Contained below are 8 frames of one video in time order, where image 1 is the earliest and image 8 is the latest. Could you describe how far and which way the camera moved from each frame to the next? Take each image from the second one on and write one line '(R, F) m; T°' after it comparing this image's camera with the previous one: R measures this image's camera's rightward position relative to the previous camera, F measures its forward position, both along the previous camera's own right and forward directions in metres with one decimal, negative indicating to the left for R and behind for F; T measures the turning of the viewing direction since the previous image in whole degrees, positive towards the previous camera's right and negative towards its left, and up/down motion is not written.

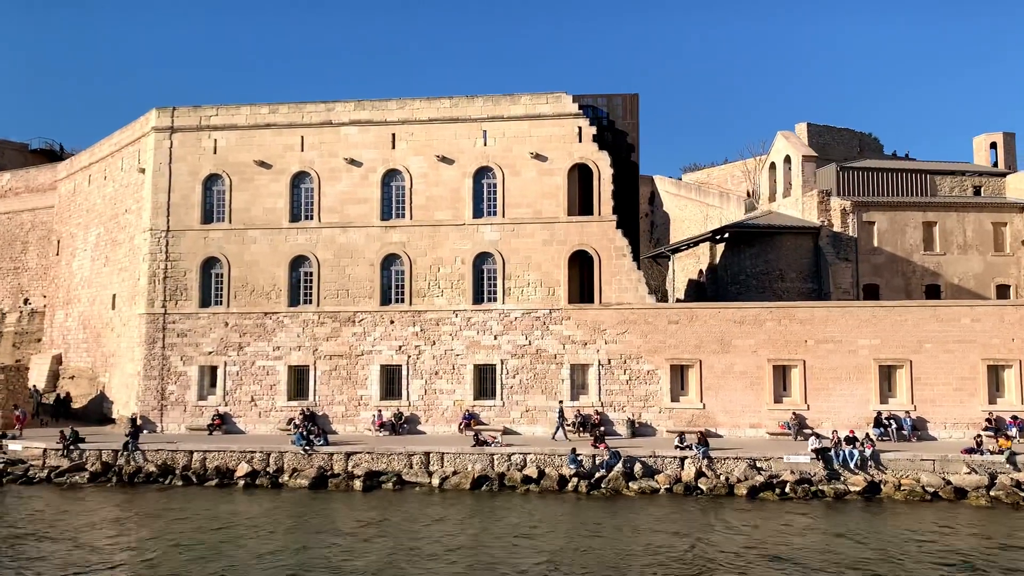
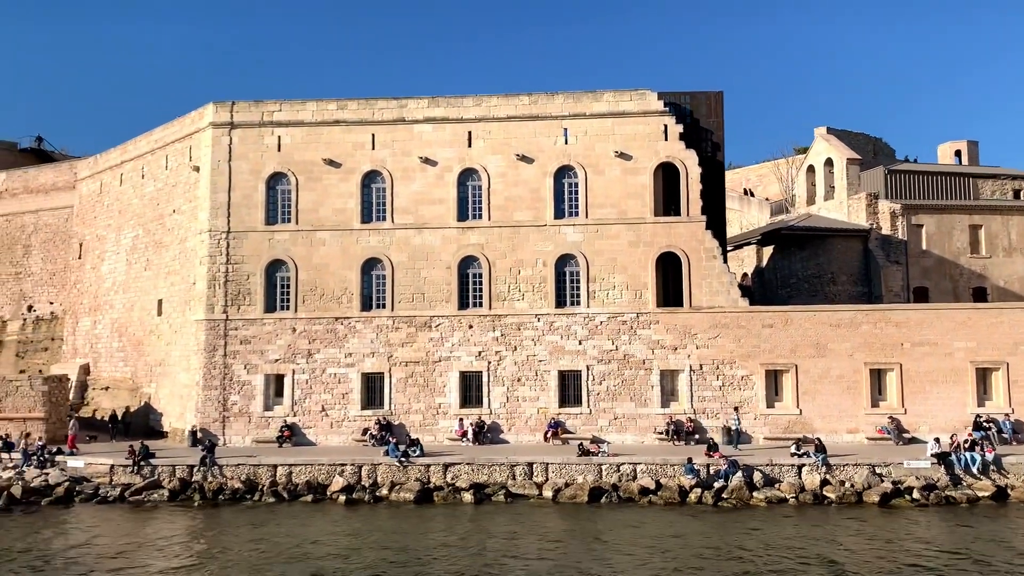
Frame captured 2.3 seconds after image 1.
(-3.9, +1.0) m; +4°
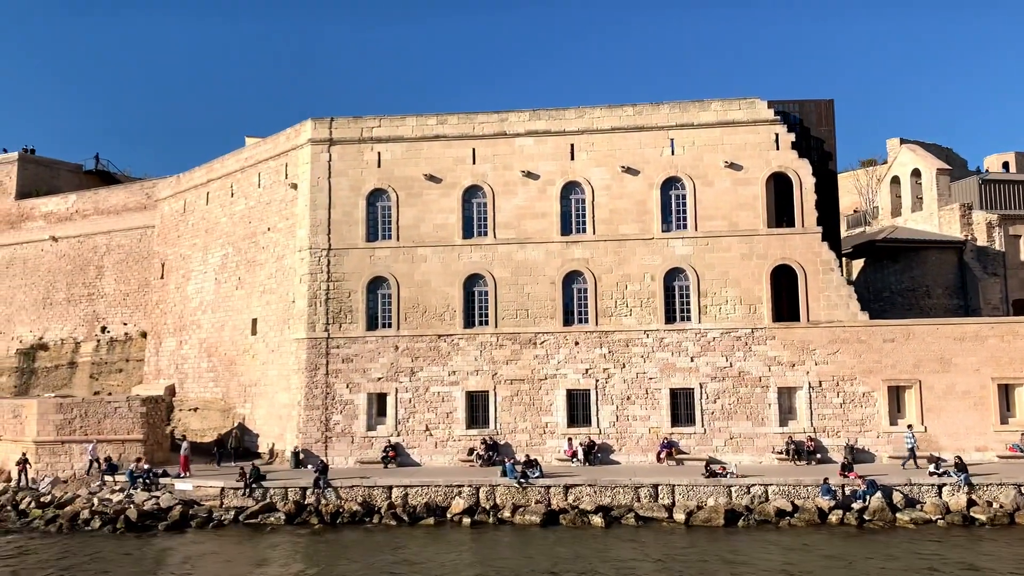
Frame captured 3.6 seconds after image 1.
(-2.3, +0.6) m; -1°
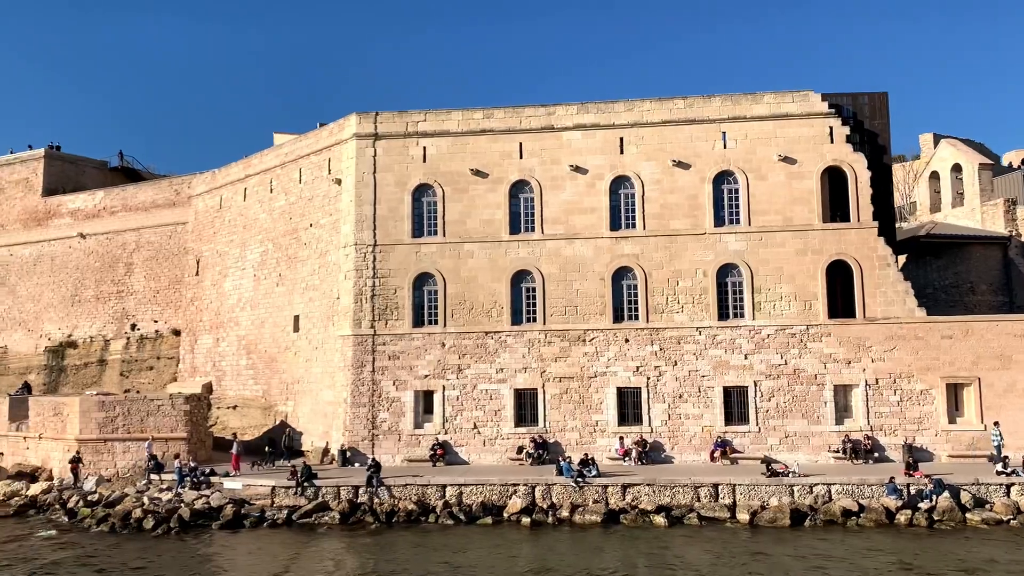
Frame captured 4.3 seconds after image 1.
(-1.2, +0.3) m; 0°
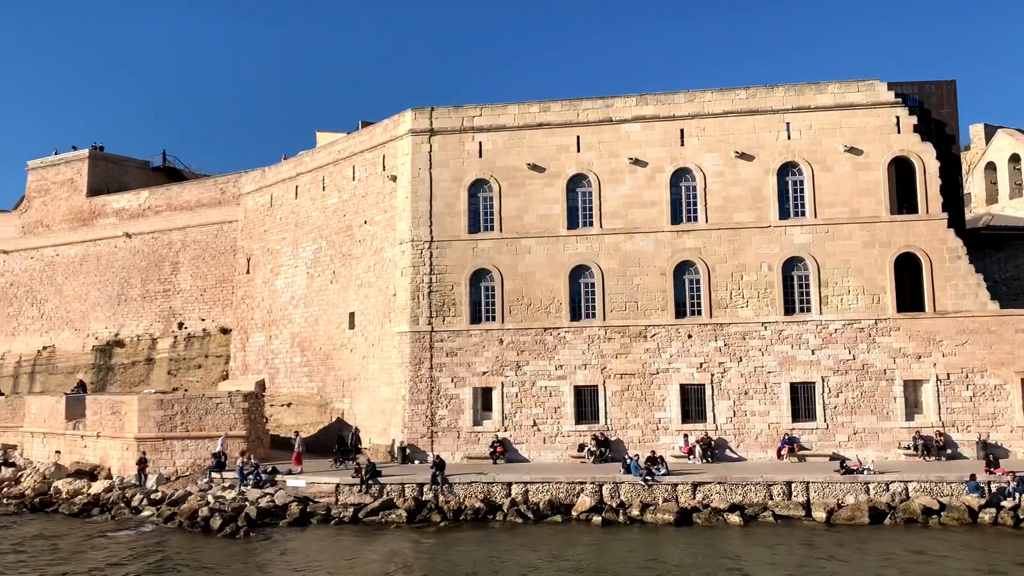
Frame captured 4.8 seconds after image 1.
(-1.0, +0.3) m; -2°
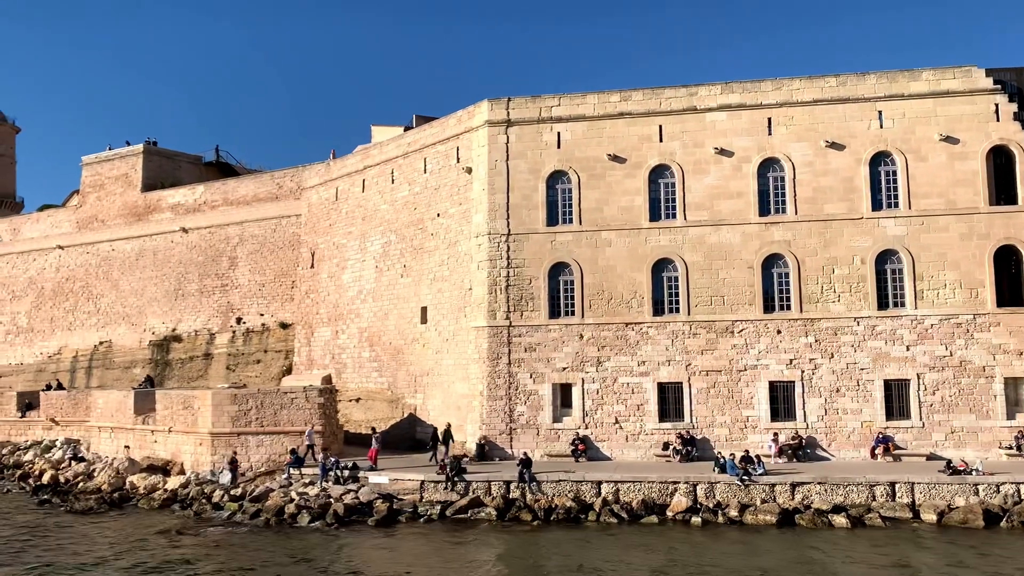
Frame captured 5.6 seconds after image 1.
(-1.4, +0.5) m; -2°
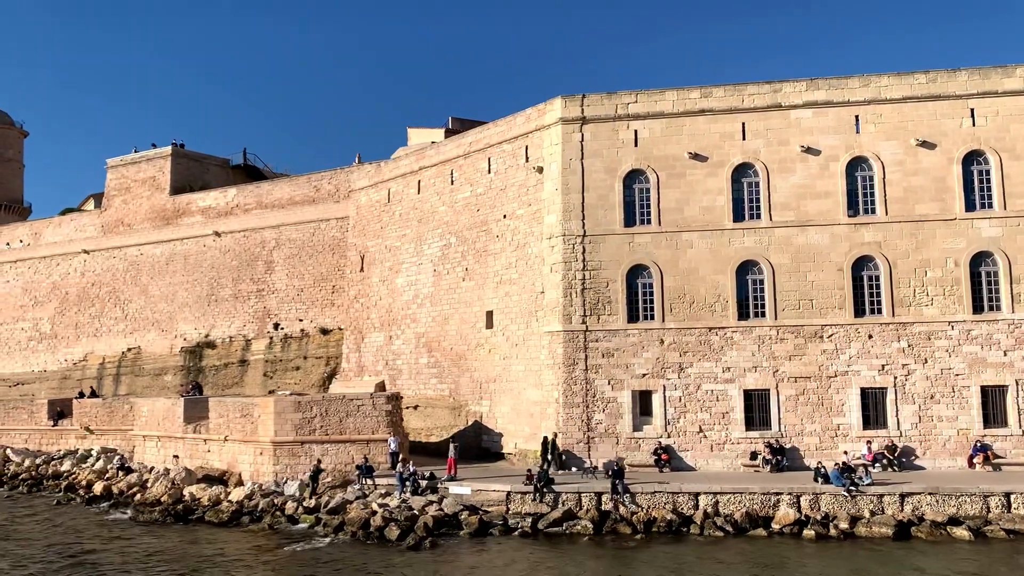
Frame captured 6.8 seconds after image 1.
(-2.2, +0.9) m; 0°
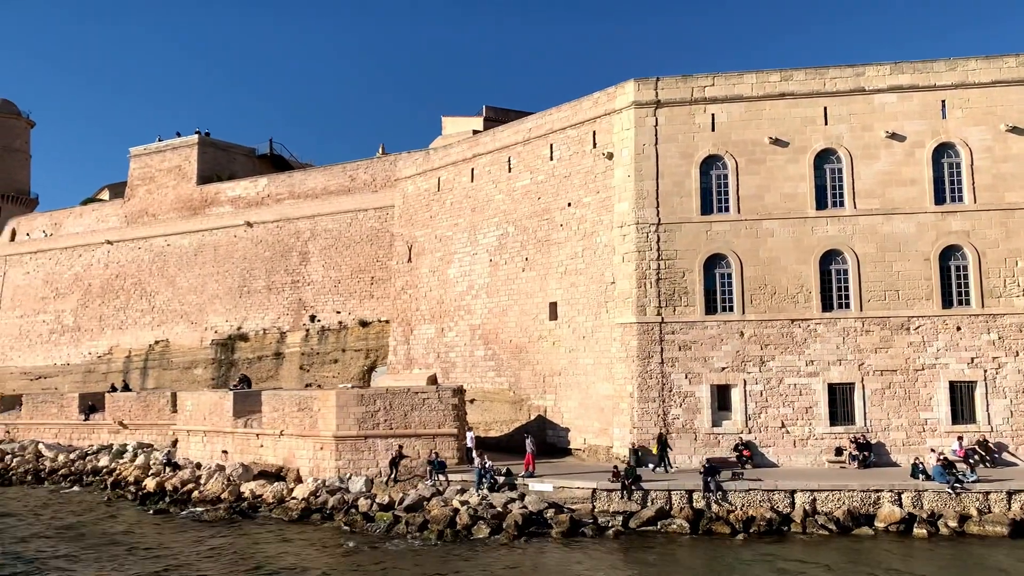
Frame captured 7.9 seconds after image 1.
(-2.0, +0.8) m; 0°
